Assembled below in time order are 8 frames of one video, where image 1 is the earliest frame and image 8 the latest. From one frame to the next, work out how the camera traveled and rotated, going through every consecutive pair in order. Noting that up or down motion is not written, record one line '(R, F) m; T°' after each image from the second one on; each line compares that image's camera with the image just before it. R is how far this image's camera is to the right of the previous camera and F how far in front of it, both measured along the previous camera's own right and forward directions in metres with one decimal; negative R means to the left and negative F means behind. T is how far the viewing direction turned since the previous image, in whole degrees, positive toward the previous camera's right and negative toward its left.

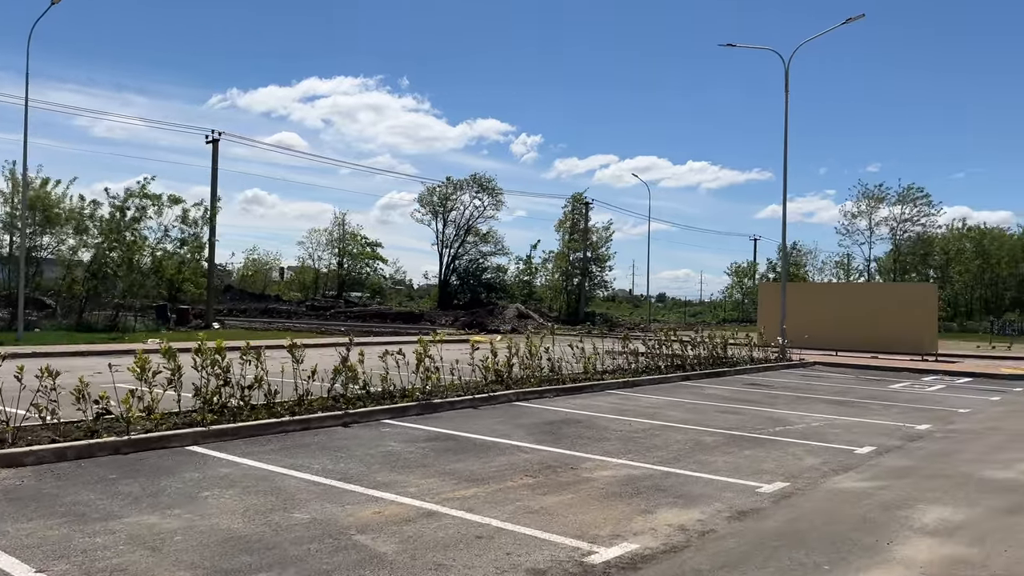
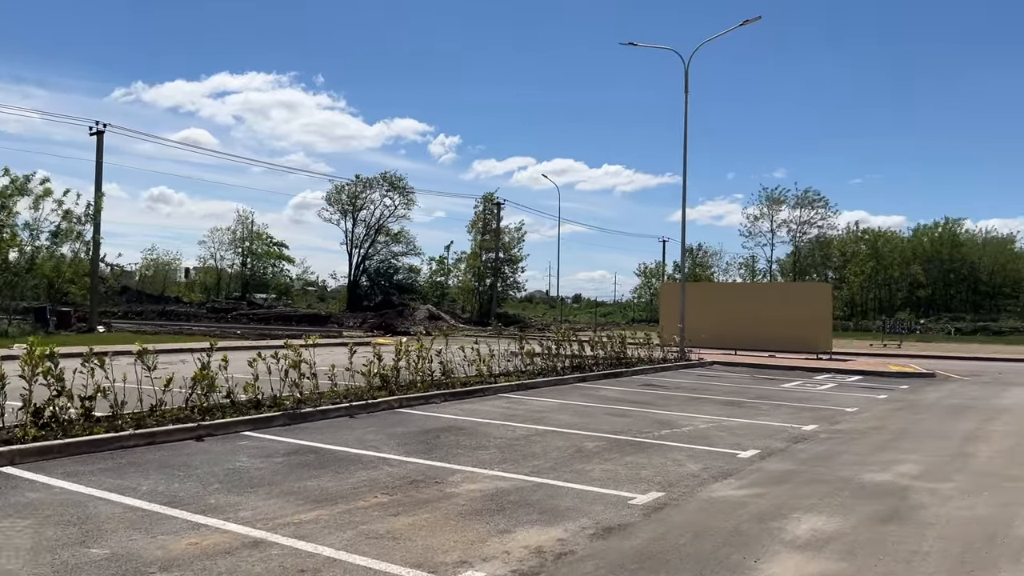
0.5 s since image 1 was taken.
(+0.5, +0.6) m; +6°
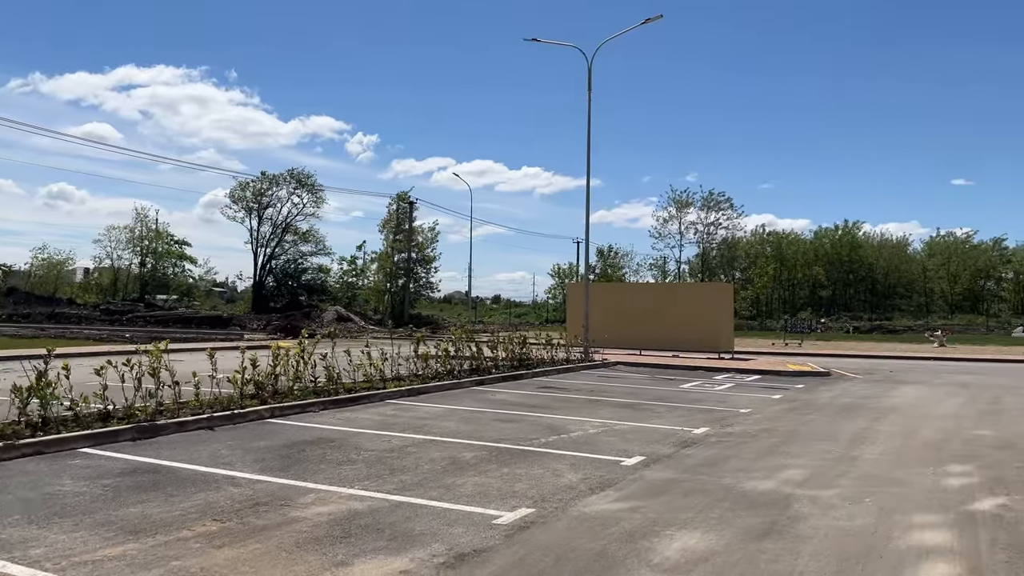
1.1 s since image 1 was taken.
(+0.5, +0.6) m; +6°
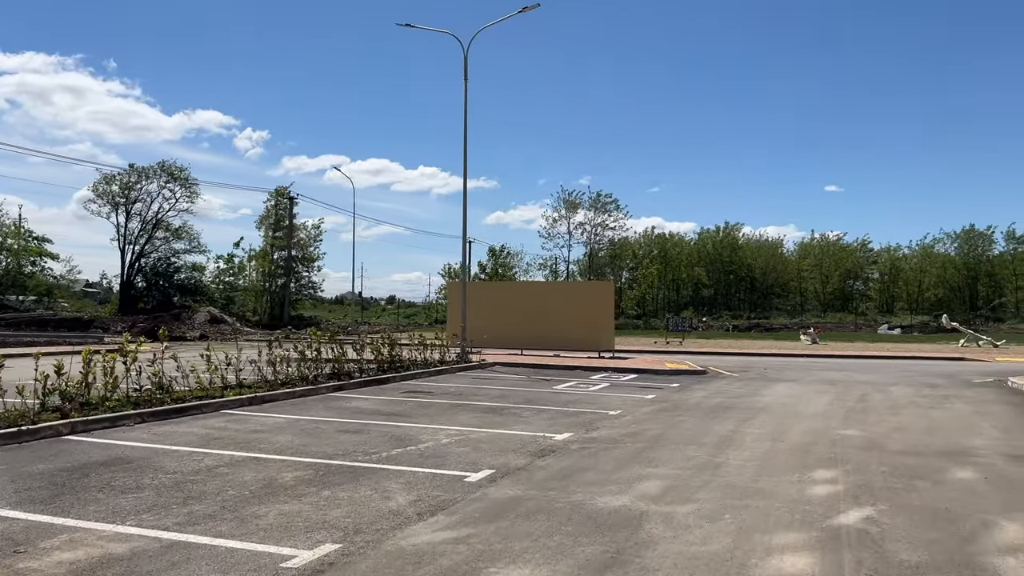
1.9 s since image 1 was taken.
(+0.6, +0.9) m; +7°
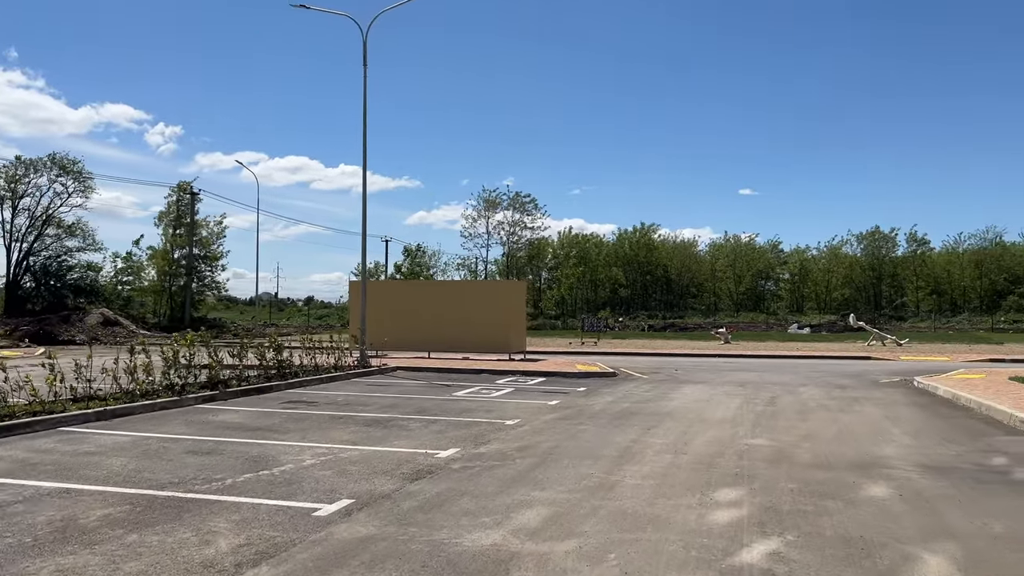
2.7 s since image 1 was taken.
(+0.5, +1.0) m; +5°
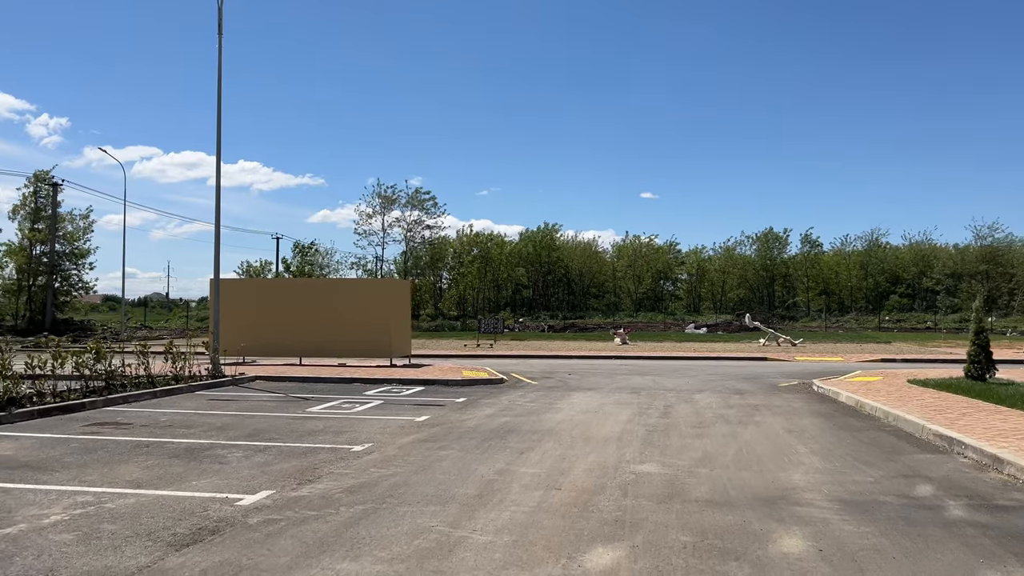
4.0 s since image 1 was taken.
(+0.6, +1.7) m; +7°
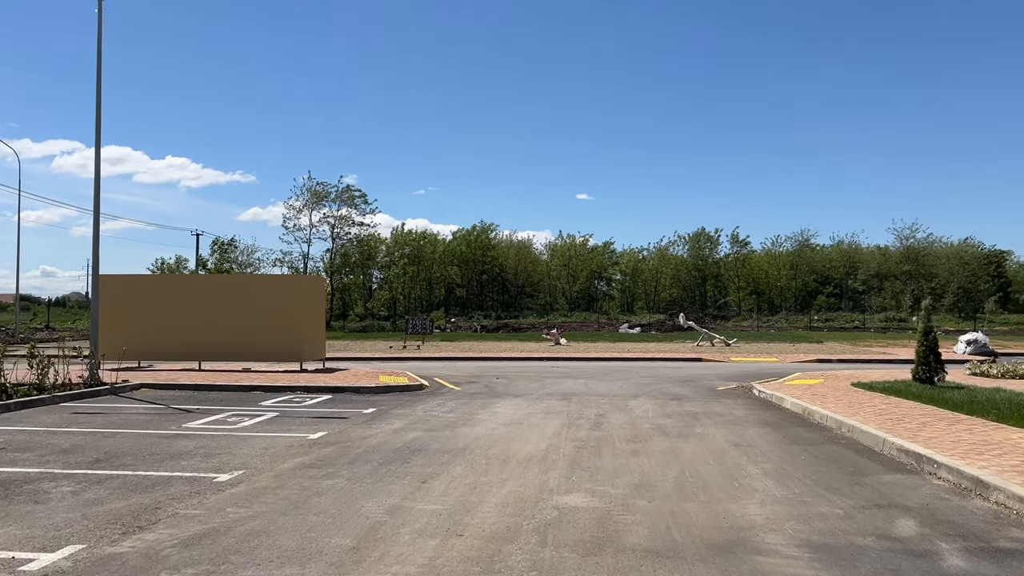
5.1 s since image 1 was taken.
(+0.3, +1.4) m; +5°
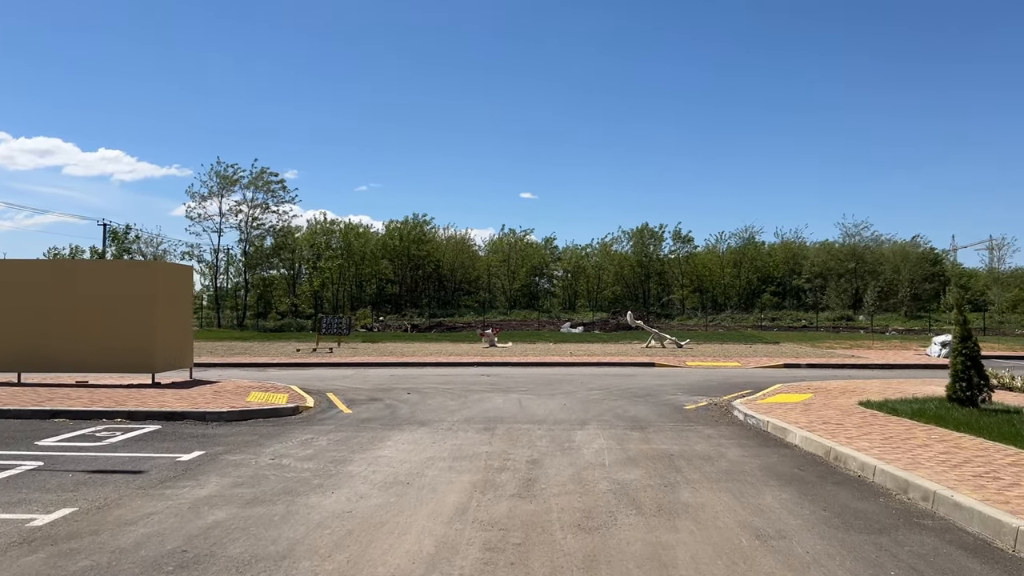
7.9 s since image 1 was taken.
(+0.5, +3.8) m; +4°
